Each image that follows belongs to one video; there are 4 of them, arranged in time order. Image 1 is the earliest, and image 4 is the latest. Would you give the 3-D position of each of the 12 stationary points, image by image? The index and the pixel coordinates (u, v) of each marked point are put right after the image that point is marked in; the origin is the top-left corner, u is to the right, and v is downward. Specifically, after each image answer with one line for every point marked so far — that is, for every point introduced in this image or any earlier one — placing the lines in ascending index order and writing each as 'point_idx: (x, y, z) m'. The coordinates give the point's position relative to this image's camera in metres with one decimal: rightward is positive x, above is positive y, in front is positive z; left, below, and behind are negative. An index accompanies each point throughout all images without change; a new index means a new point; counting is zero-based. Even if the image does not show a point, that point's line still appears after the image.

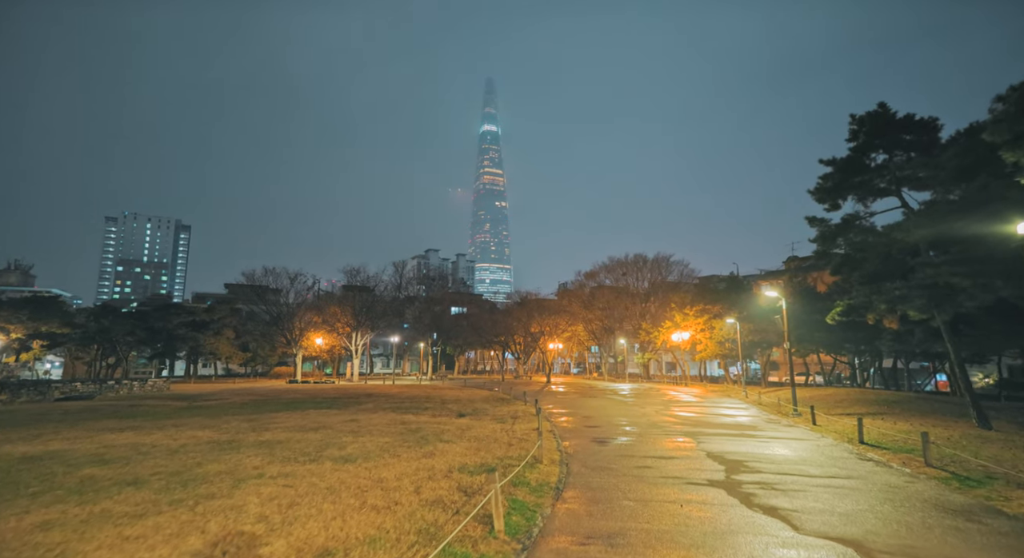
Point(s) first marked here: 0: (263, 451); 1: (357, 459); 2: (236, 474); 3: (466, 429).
0: (-6.3, -4.4, +13.7) m
1: (-3.7, -4.3, +13.0) m
2: (-5.6, -4.0, +10.9) m
3: (-1.6, -5.4, +19.3) m
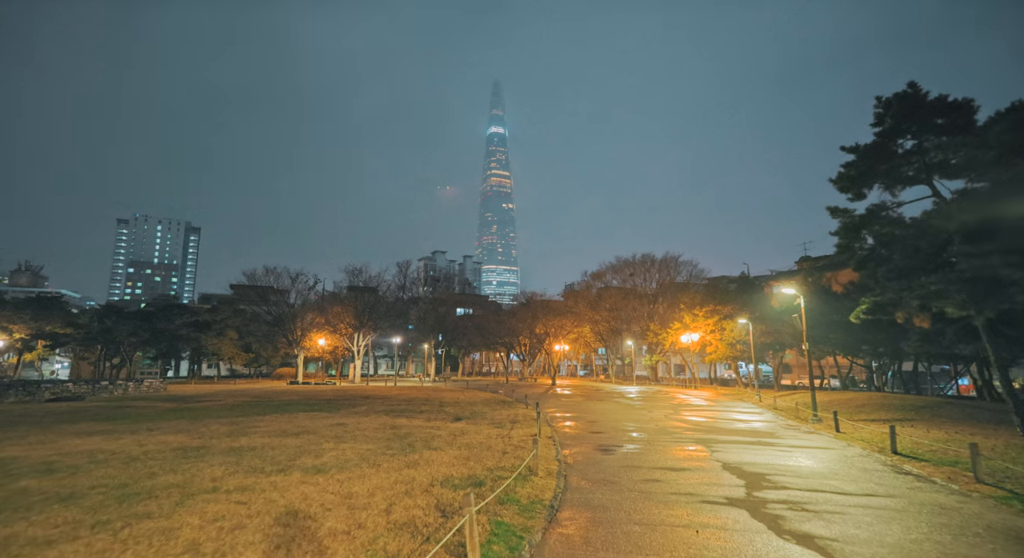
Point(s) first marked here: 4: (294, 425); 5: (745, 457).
0: (-6.5, -4.1, +12.4) m
1: (-3.9, -4.1, +11.6) m
2: (-5.8, -3.7, +9.6) m
3: (-1.7, -5.2, +17.9) m
4: (-7.8, -5.2, +19.2) m
5: (+6.2, -4.8, +14.5) m
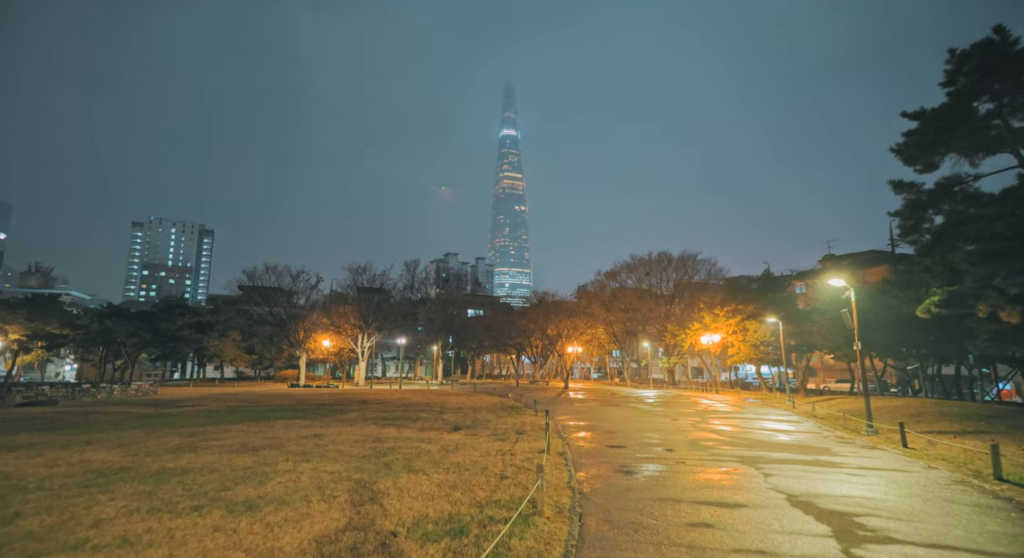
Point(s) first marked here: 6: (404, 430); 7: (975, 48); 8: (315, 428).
0: (-6.5, -3.7, +9.5) m
1: (-4.0, -3.7, +8.7) m
2: (-5.9, -3.3, +6.7) m
3: (-1.6, -4.8, +14.9) m
4: (-7.6, -4.8, +16.3) m
5: (+6.3, -4.3, +11.3) m
6: (-3.9, -5.5, +19.5) m
7: (+14.6, +7.3, +17.0) m
8: (-6.9, -5.2, +18.9) m
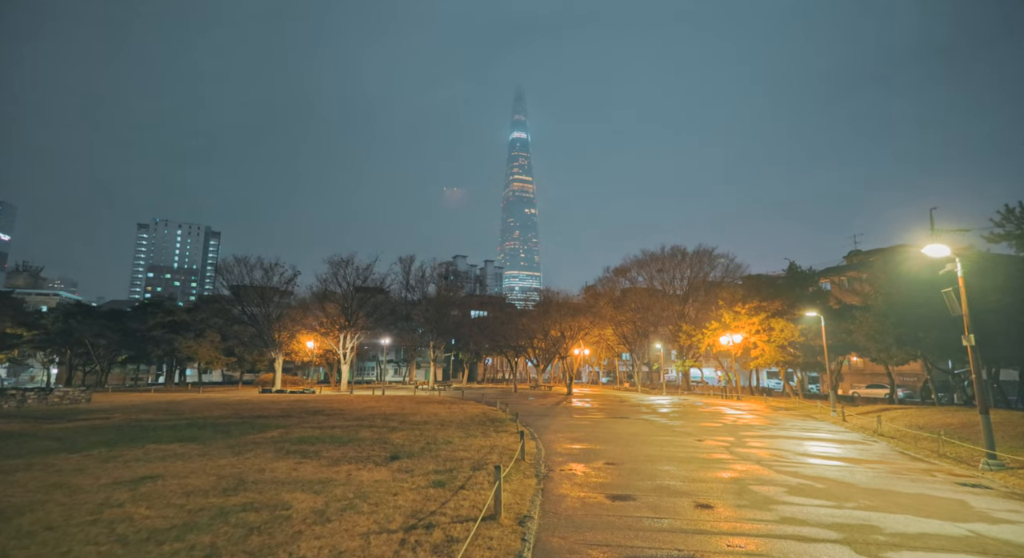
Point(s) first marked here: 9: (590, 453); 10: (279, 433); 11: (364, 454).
0: (-7.8, -2.7, +3.4) m
1: (-5.3, -2.7, +2.5) m
2: (-7.3, -2.3, +0.6) m
3: (-2.8, -3.8, +8.7) m
4: (-8.8, -3.9, +10.2) m
5: (+5.0, -3.3, +5.0) m
6: (-5.0, -4.6, +13.3) m
7: (+13.4, +8.3, +10.6) m
8: (-8.0, -4.3, +12.8) m
9: (+2.4, -5.4, +16.6) m
10: (-8.3, -5.5, +19.2) m
11: (-4.1, -5.0, +15.3) m
